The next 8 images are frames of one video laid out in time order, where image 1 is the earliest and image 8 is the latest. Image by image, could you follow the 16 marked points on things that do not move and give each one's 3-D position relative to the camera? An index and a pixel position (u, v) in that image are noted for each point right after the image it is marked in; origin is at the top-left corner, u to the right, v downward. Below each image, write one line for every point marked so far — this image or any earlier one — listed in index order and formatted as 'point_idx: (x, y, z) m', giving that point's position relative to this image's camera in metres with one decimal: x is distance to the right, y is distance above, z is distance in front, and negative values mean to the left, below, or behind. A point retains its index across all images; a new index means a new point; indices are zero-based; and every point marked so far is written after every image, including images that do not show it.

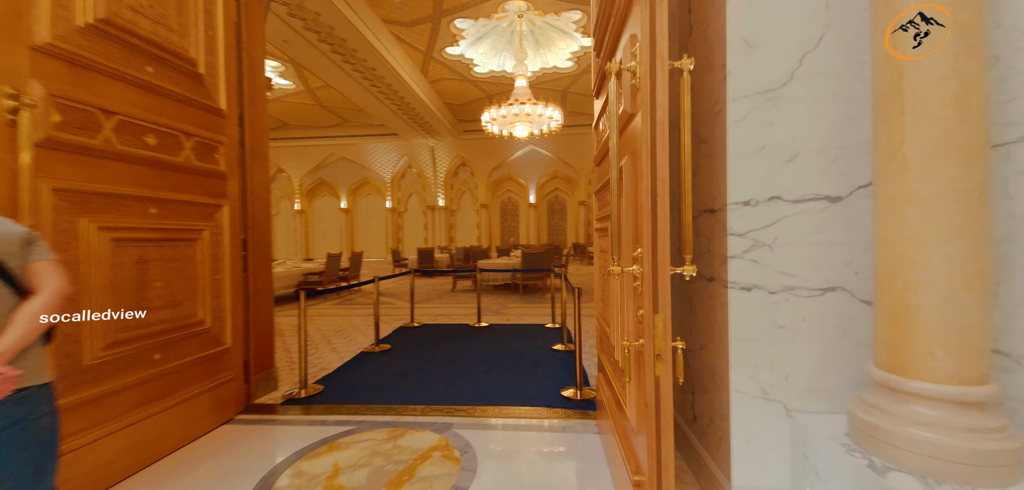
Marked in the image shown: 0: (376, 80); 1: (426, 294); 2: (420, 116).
0: (-3.6, +4.2, +10.7) m
1: (-1.6, -0.9, +7.0) m
2: (-3.0, +4.1, +13.9) m
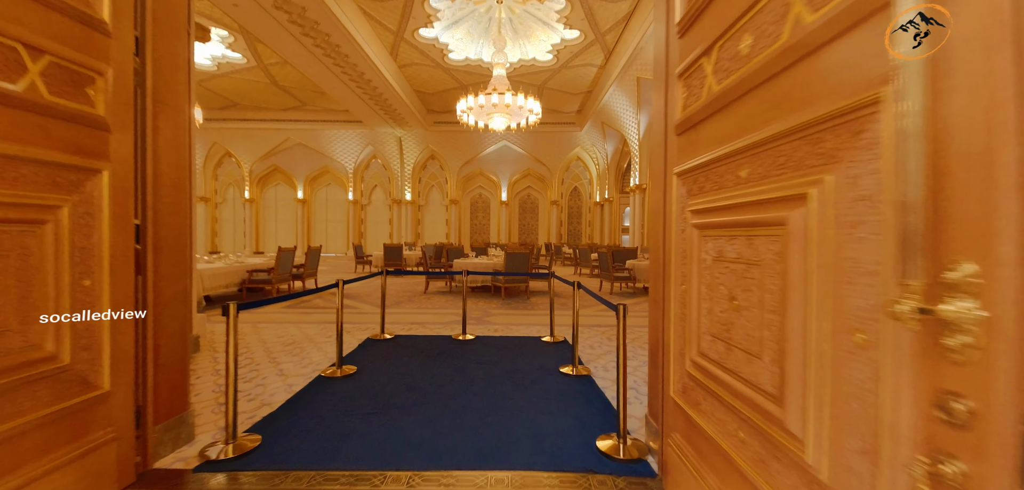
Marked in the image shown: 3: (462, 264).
0: (-4.0, +4.3, +9.5) m
1: (-1.8, -0.8, +6.1) m
2: (-3.7, +4.2, +12.8) m
3: (-0.8, -0.3, +6.3) m
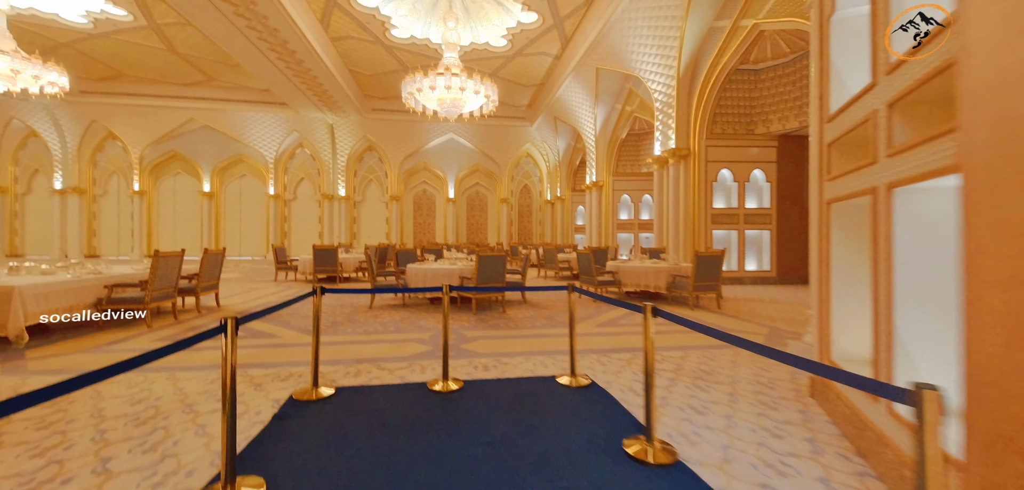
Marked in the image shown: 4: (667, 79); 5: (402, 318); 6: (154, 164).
0: (-4.9, +4.3, +7.7) m
1: (-2.1, -0.8, +4.6) m
2: (-5.1, +4.2, +10.9) m
3: (-1.1, -0.3, +5.0) m
4: (+3.1, +3.3, +8.1) m
5: (-1.3, -0.8, +4.5) m
6: (-13.5, +3.0, +15.1) m
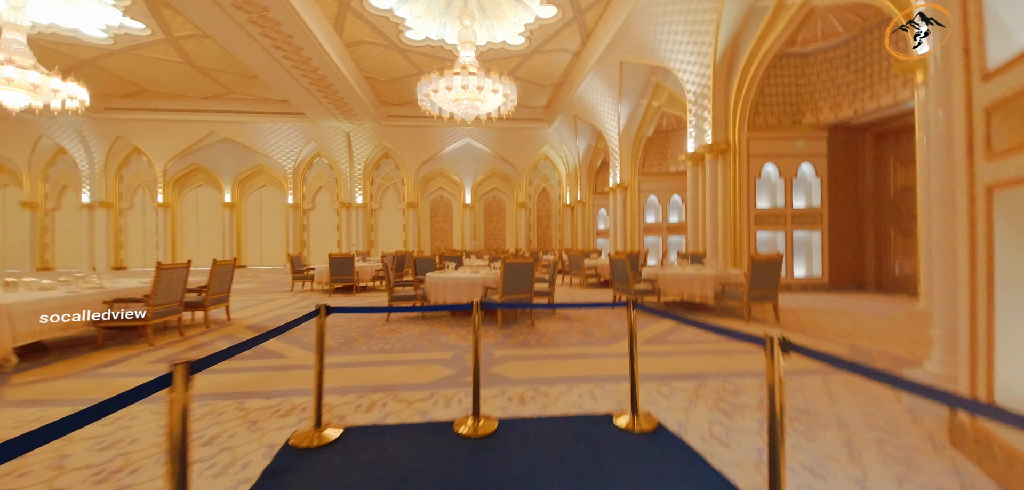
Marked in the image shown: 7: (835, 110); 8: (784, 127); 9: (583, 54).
0: (-4.5, +4.1, +7.5) m
1: (-1.8, -0.9, +4.2) m
2: (-4.6, +4.0, +10.7) m
3: (-0.8, -0.4, +4.6) m
4: (+3.5, +3.2, +7.6) m
5: (-1.0, -0.9, +4.1) m
6: (-12.8, +2.6, +15.2) m
7: (+6.4, +2.6, +7.9) m
8: (+5.5, +2.3, +8.1) m
9: (+1.8, +4.6, +10.0) m
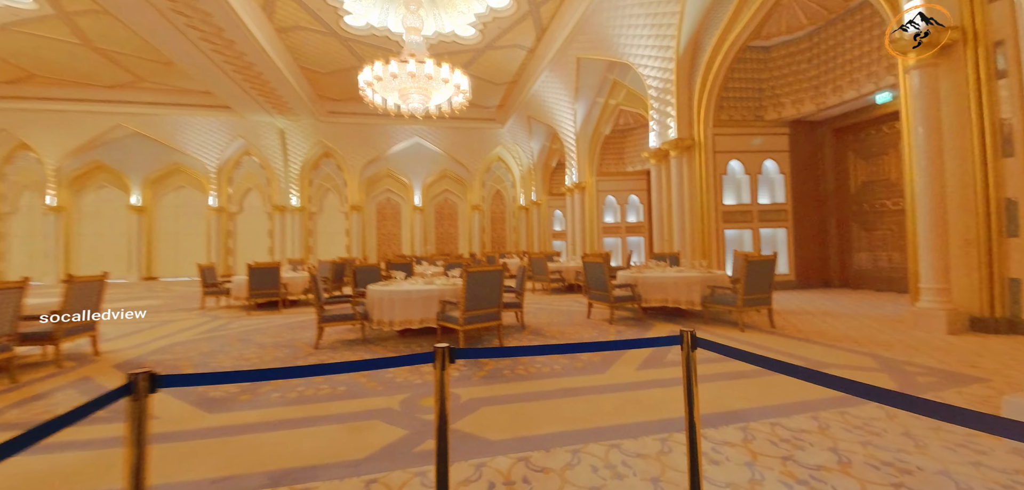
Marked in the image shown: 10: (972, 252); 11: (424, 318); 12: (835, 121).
0: (-5.3, +3.9, +6.1) m
1: (-2.1, -1.0, +3.2) m
2: (-5.8, +3.8, +9.3) m
3: (-1.2, -0.5, +3.6) m
4: (+2.7, +3.2, +7.2) m
5: (-1.2, -1.0, +3.2) m
6: (-14.4, +2.2, +12.8) m
7: (+5.6, +2.6, +7.9) m
8: (+4.6, +2.4, +8.0) m
9: (+0.6, +4.5, +9.4) m
10: (+4.8, -0.1, +4.2) m
11: (-0.8, -0.7, +3.7) m
12: (+6.5, +2.4, +8.2) m
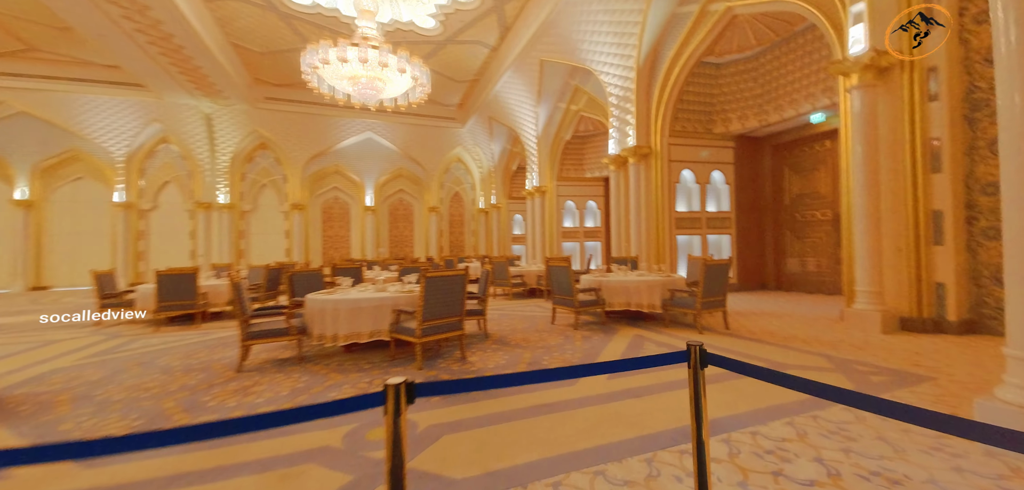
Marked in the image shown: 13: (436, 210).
0: (-5.9, +3.9, +5.2) m
1: (-2.4, -1.0, +2.6) m
2: (-6.7, +3.7, +8.4) m
3: (-1.5, -0.5, +3.2) m
4: (+2.0, +3.2, +7.2) m
5: (-1.5, -1.0, +2.7) m
6: (-15.7, +2.1, +10.8) m
7: (+4.7, +2.6, +8.2) m
8: (+3.8, +2.3, +8.2) m
9: (-0.3, +4.5, +9.1) m
10: (+4.4, -0.1, +4.5) m
11: (-1.2, -0.7, +3.3) m
12: (+5.6, +2.3, +8.6) m
13: (-2.9, +1.3, +14.7) m
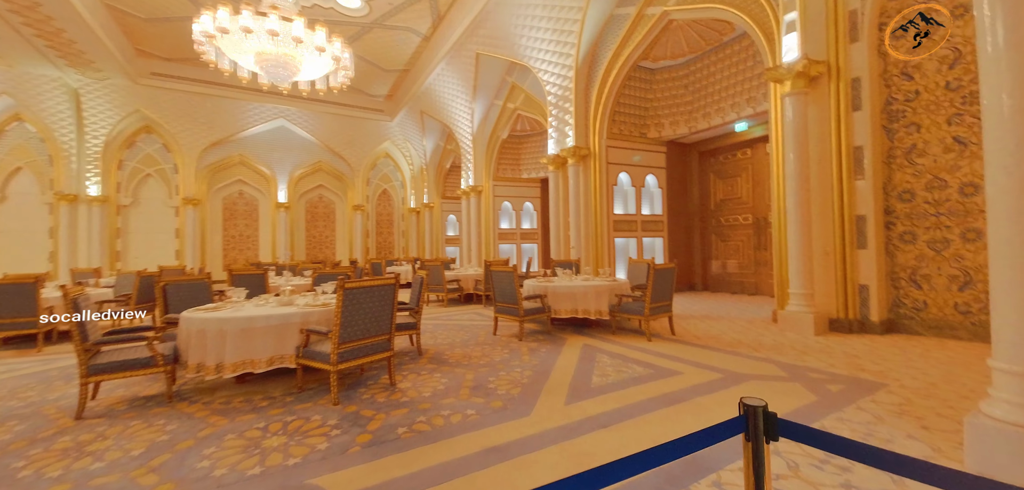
0: (-6.5, +3.9, +3.8) m
1: (-2.7, -1.0, +1.8) m
2: (-7.8, +3.7, +6.8) m
3: (-1.9, -0.5, +2.5) m
4: (+0.9, +3.1, +7.1) m
5: (-1.8, -1.0, +2.0) m
6: (-17.1, +2.2, +7.8) m
7: (+3.5, +2.5, +8.5) m
8: (+2.5, +2.2, +8.3) m
9: (-1.7, +4.4, +8.6) m
10: (+3.7, -0.2, +4.7) m
11: (-1.6, -0.7, +2.7) m
12: (+4.3, +2.2, +9.0) m
13: (-5.1, +1.2, +13.7) m
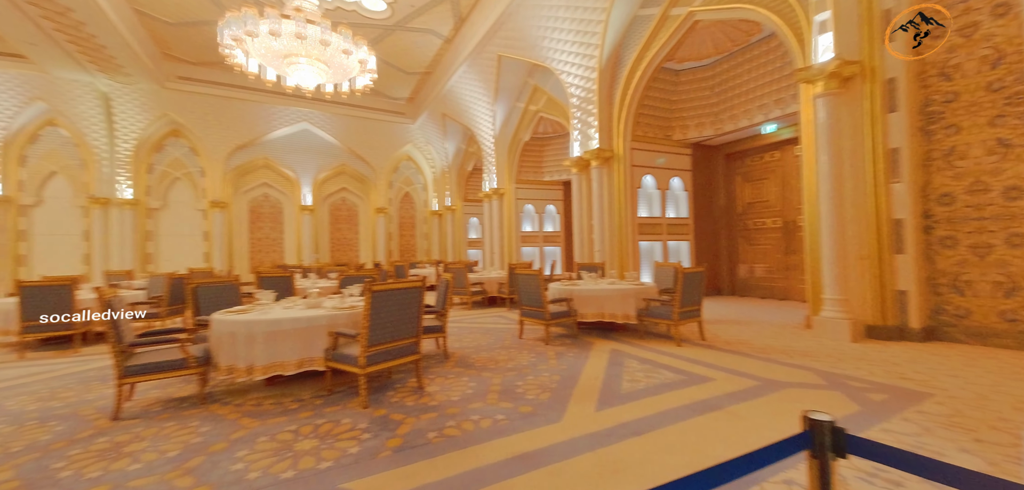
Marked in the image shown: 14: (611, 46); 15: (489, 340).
0: (-6.2, +3.9, +4.0) m
1: (-2.5, -1.0, +1.8) m
2: (-7.5, +3.7, +7.0) m
3: (-1.7, -0.5, +2.5) m
4: (+1.3, +3.1, +7.0) m
5: (-1.6, -1.0, +2.0) m
6: (-16.7, +2.1, +8.3) m
7: (+3.9, +2.4, +8.3) m
8: (+2.9, +2.2, +8.1) m
9: (-1.2, +4.4, +8.6) m
10: (+4.0, -0.2, +4.5) m
11: (-1.4, -0.7, +2.6) m
12: (+4.7, +2.2, +8.8) m
13: (-4.5, +1.2, +13.8) m
14: (+1.6, +3.3, +6.6) m
15: (-0.2, -1.0, +4.3) m
